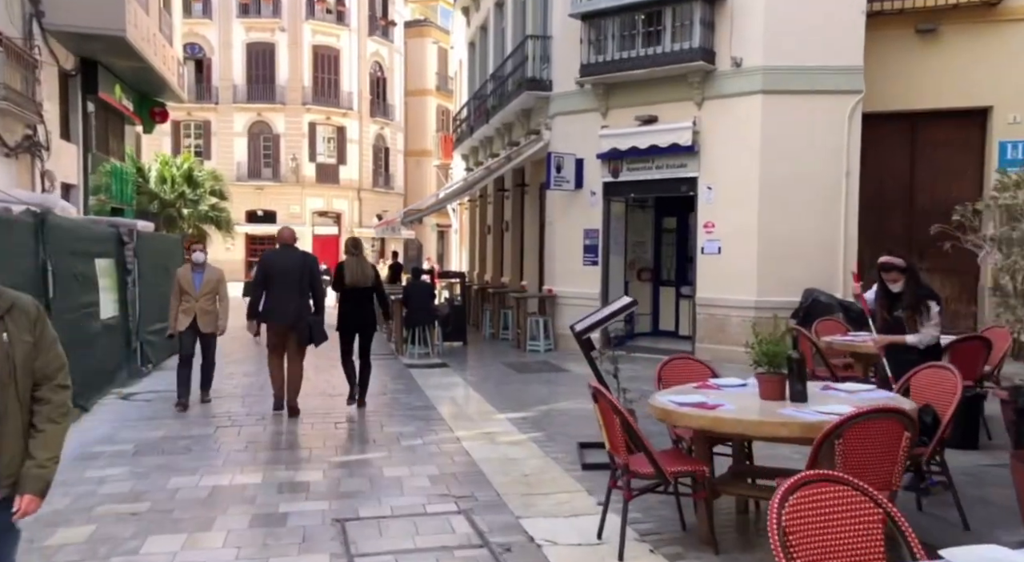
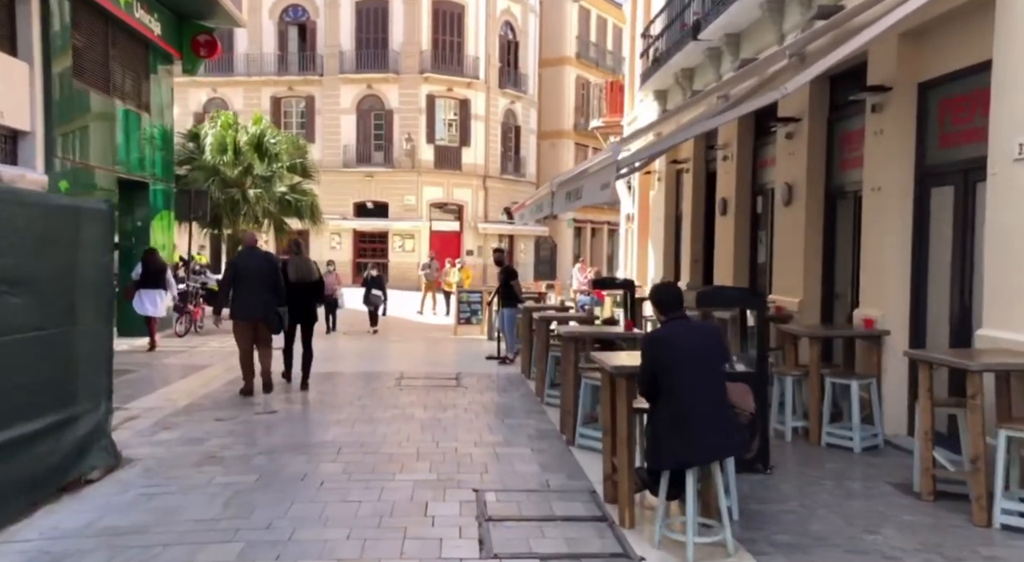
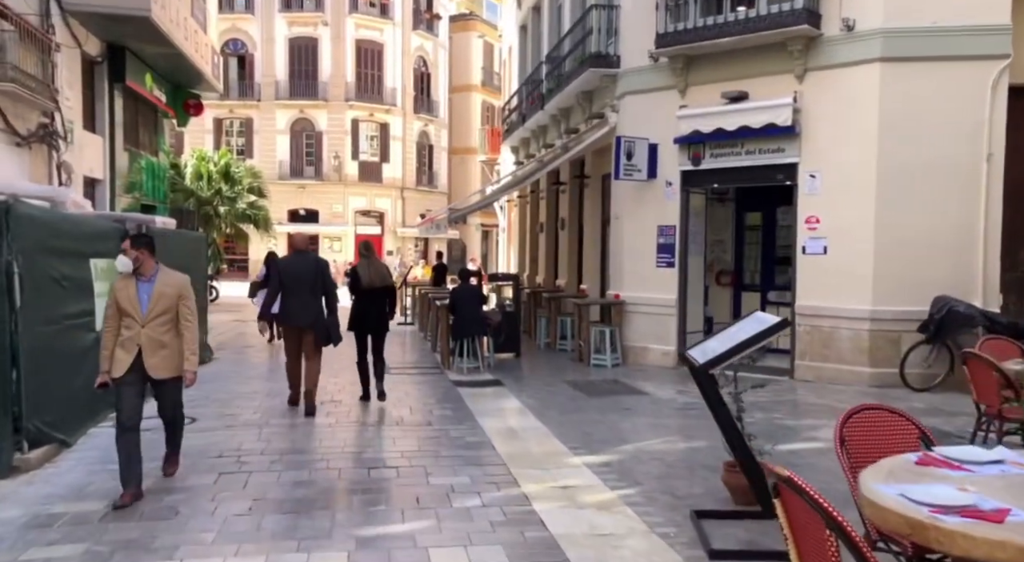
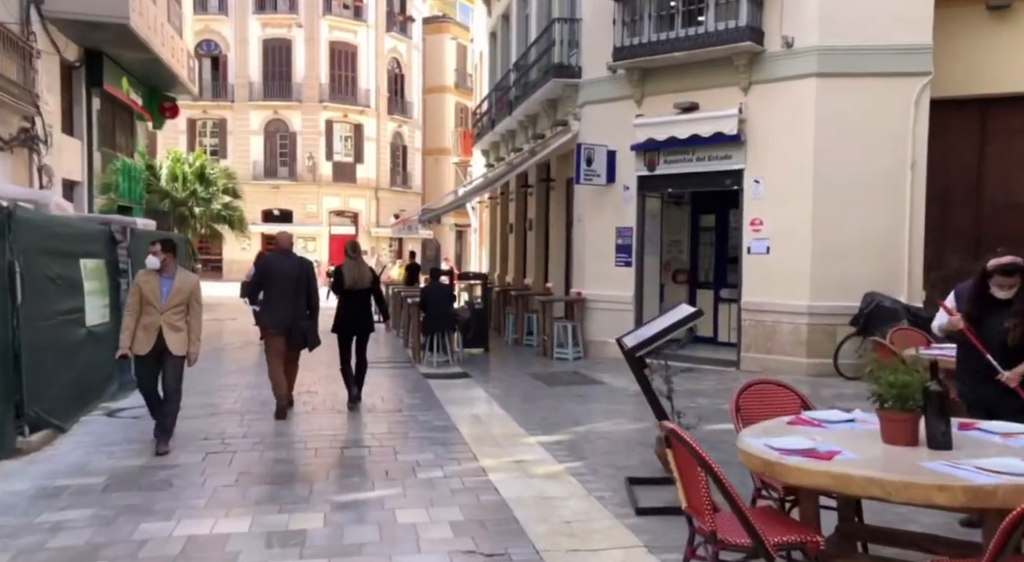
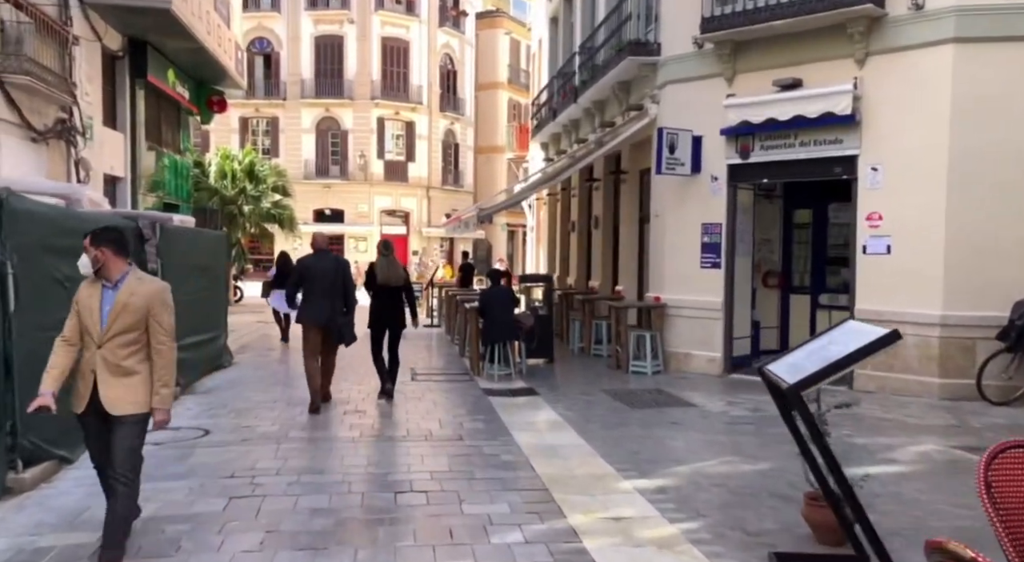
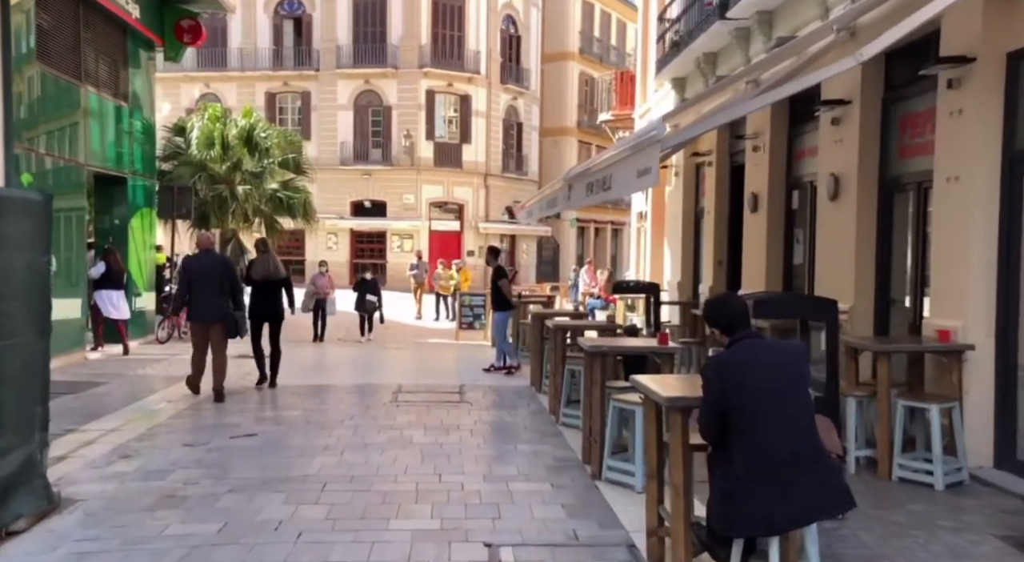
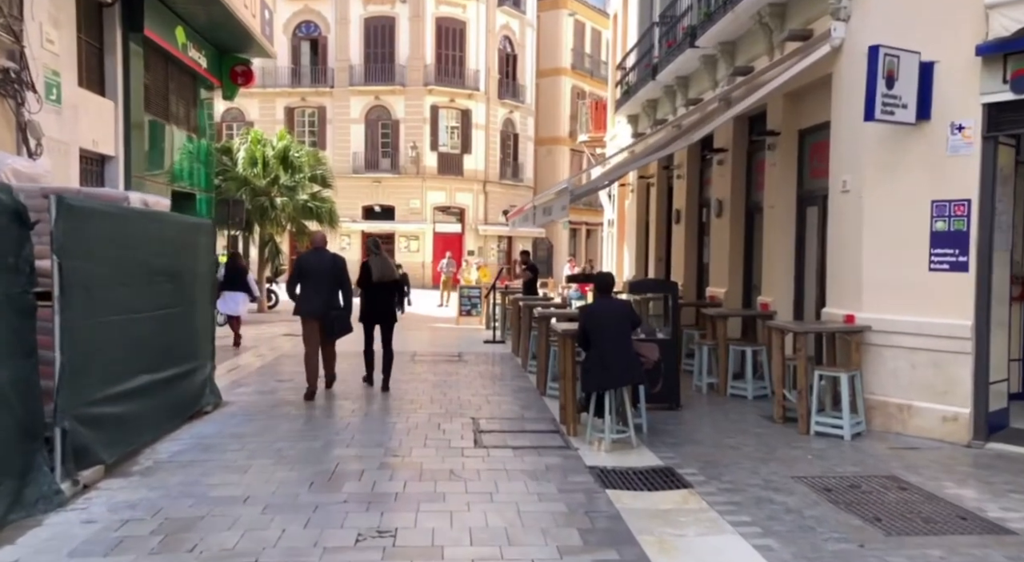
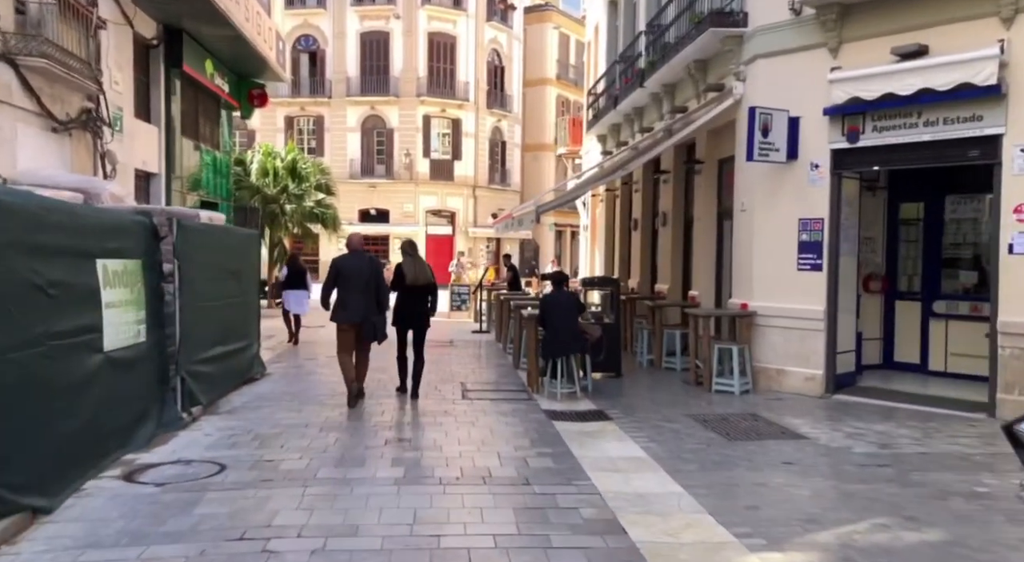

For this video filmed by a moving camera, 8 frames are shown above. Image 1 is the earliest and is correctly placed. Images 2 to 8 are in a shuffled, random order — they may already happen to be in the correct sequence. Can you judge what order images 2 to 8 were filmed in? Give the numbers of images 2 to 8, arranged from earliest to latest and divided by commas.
4, 3, 5, 8, 7, 2, 6
